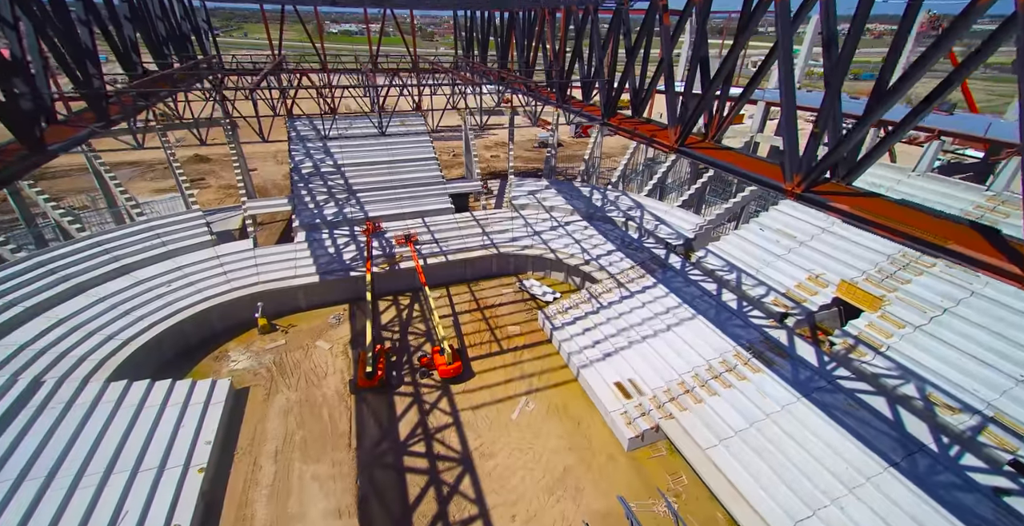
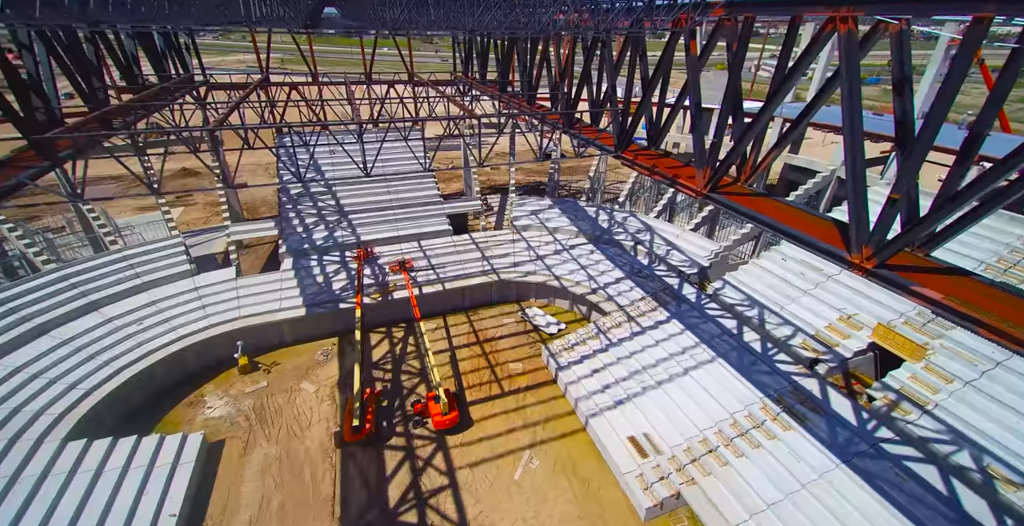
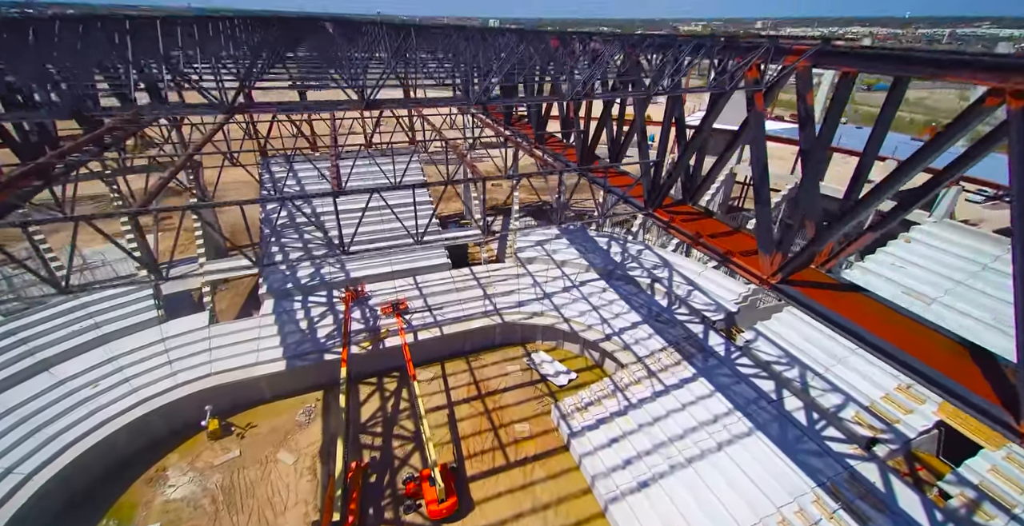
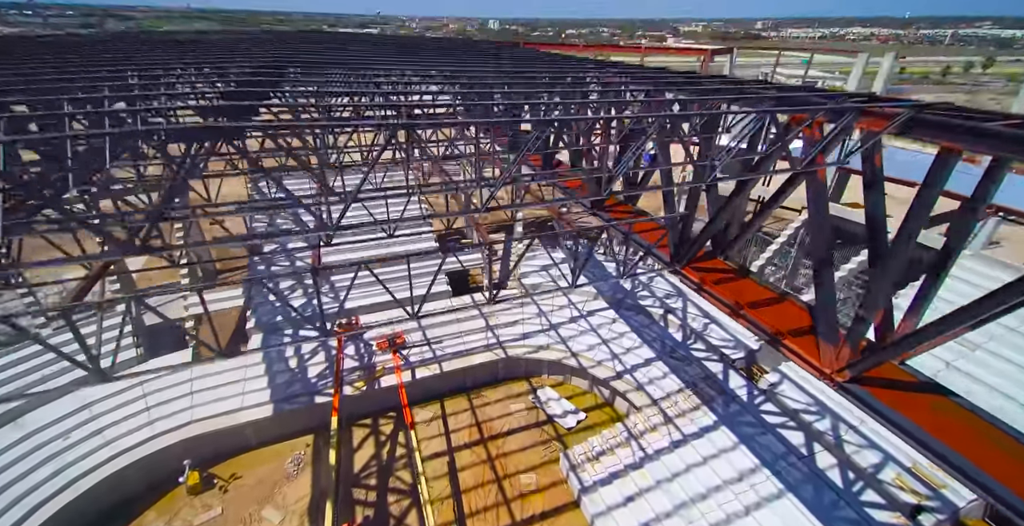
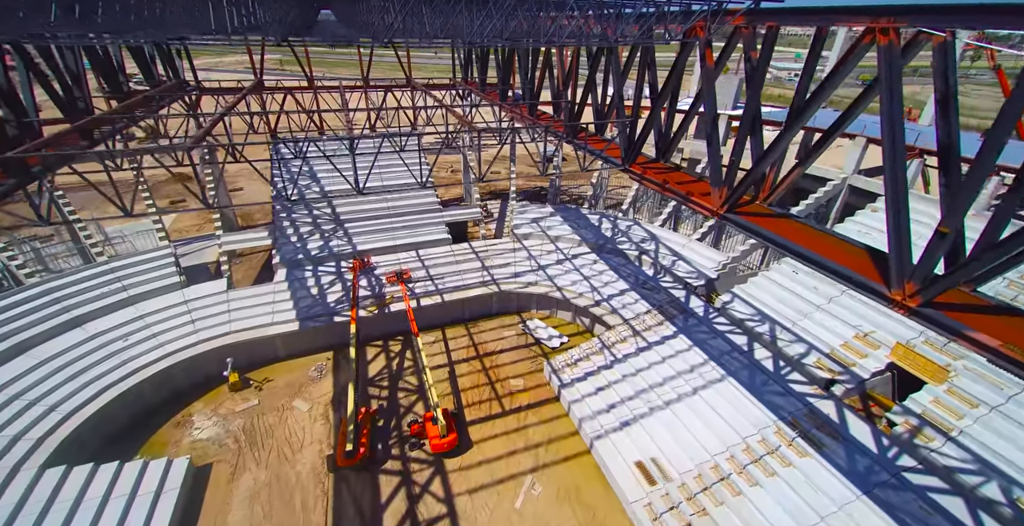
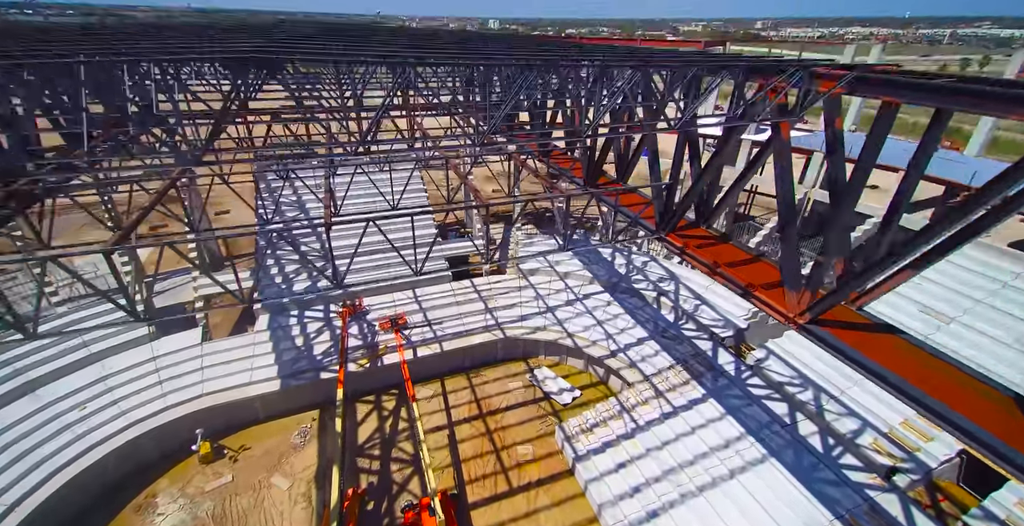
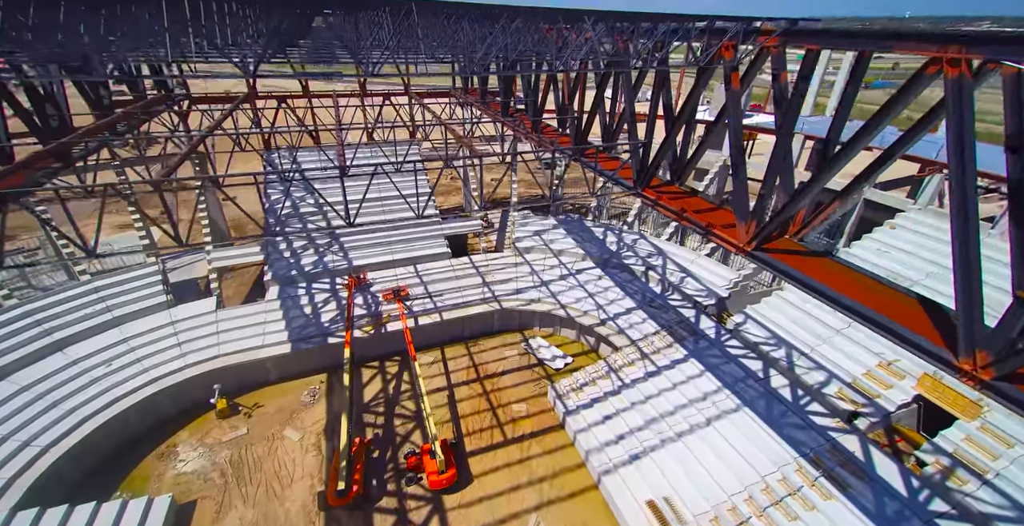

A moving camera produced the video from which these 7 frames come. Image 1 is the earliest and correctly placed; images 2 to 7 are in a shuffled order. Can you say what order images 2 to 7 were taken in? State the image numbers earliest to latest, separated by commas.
2, 5, 7, 3, 6, 4
